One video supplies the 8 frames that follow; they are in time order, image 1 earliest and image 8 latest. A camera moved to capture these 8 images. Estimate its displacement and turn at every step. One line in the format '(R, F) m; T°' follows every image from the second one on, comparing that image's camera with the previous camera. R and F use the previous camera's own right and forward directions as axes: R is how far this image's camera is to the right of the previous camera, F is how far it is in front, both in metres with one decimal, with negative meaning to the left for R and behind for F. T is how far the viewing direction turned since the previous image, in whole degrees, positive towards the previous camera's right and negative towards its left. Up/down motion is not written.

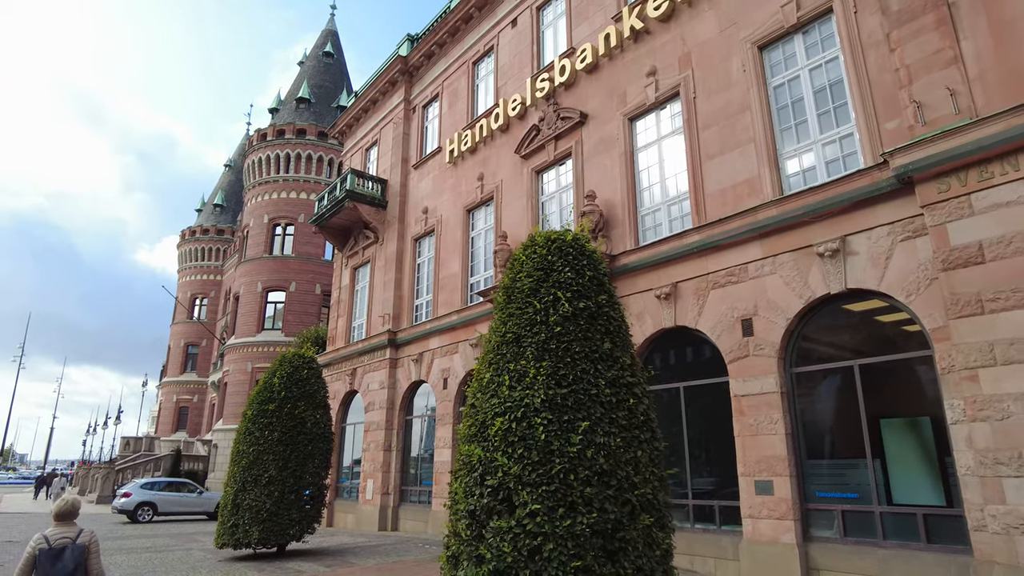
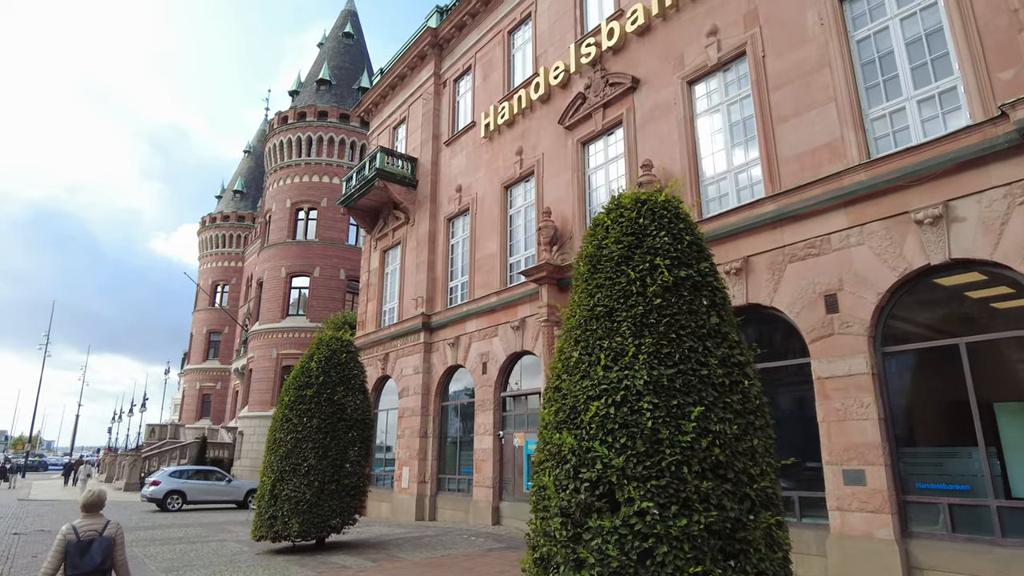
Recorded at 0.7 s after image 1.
(-0.6, +0.8) m; -1°
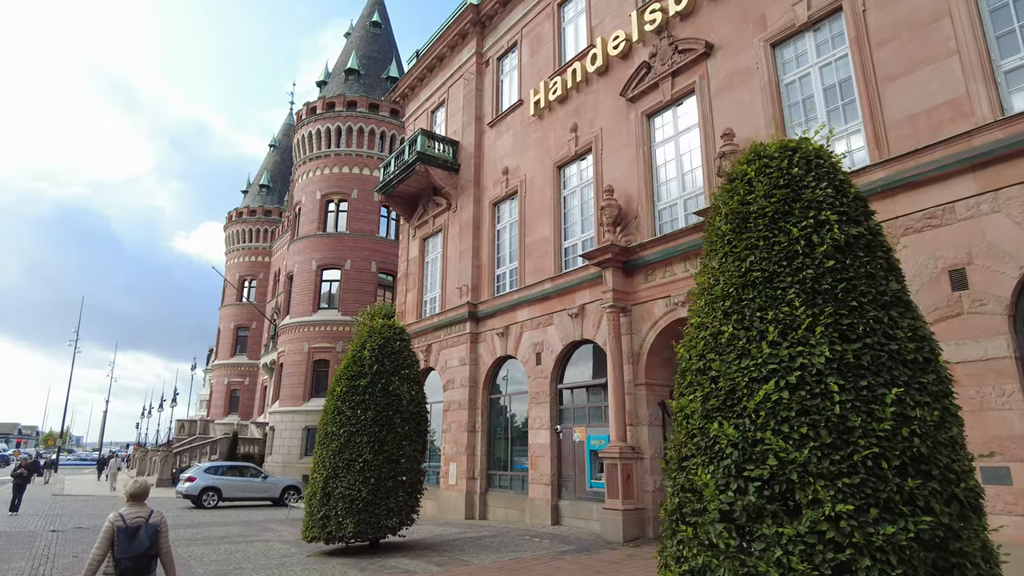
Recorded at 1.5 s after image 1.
(-0.8, +0.9) m; -2°
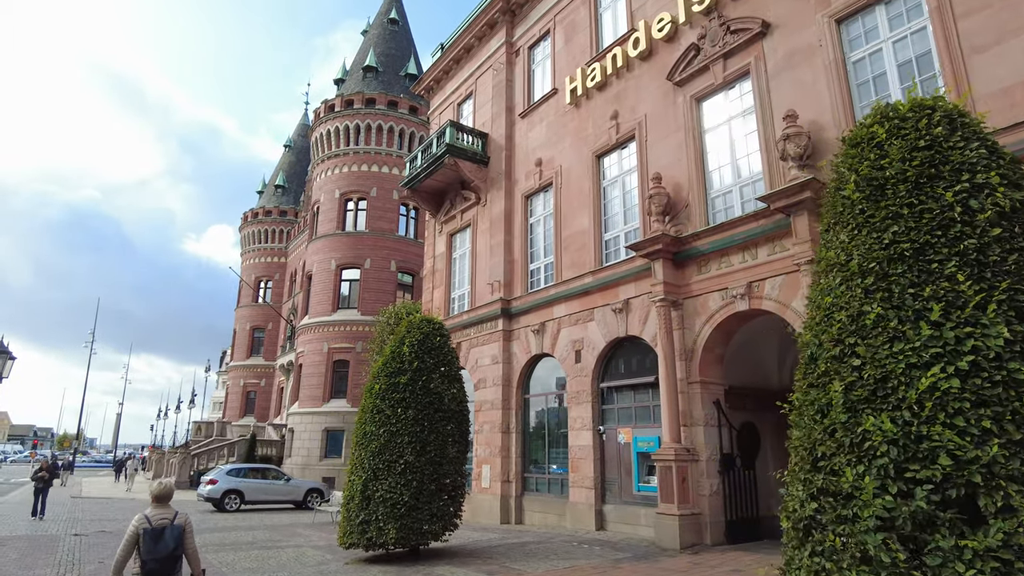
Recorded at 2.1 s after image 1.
(-0.6, +0.6) m; -1°
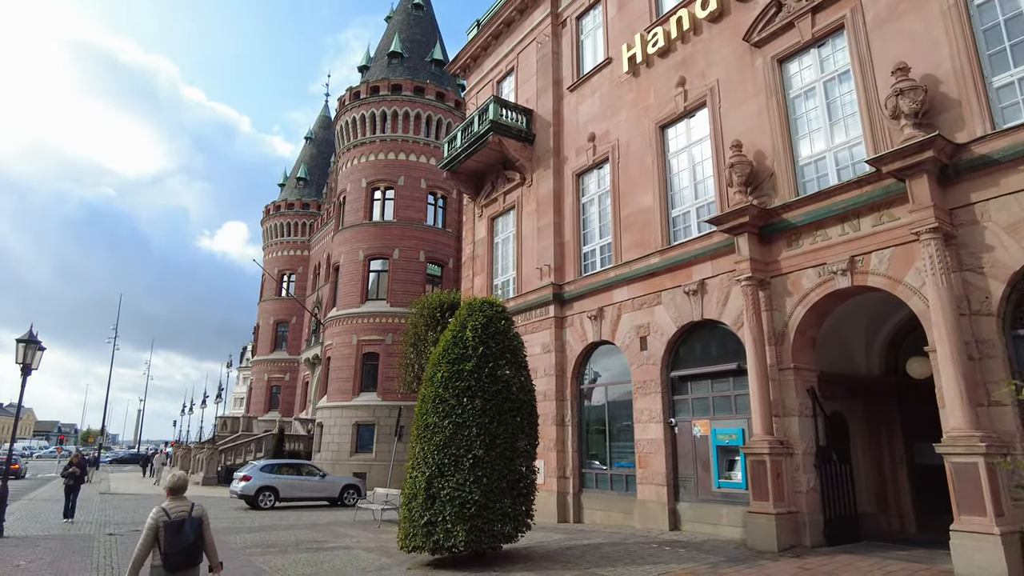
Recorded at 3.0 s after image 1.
(-0.9, +1.0) m; -1°
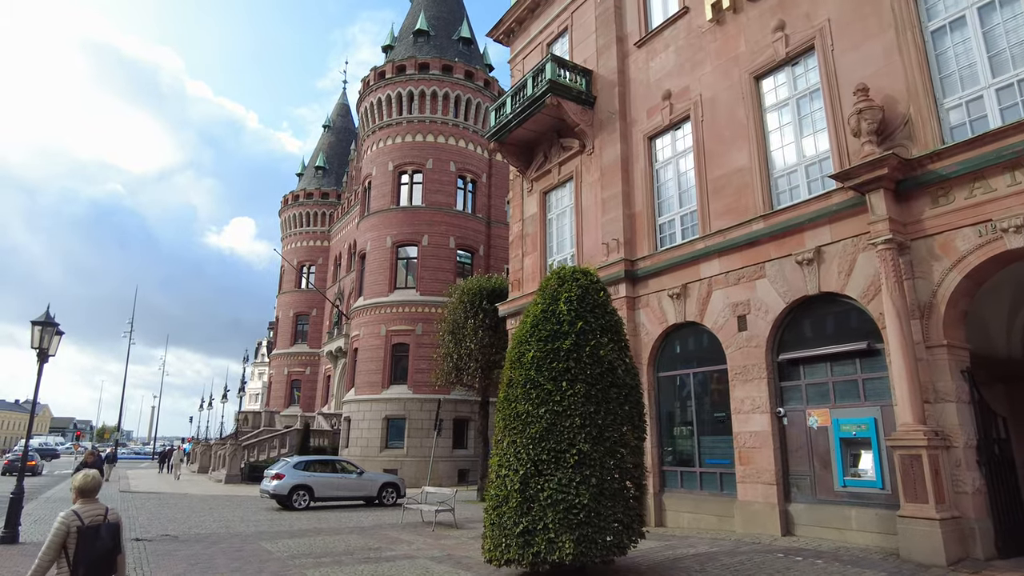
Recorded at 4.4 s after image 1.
(-1.2, +1.6) m; -1°
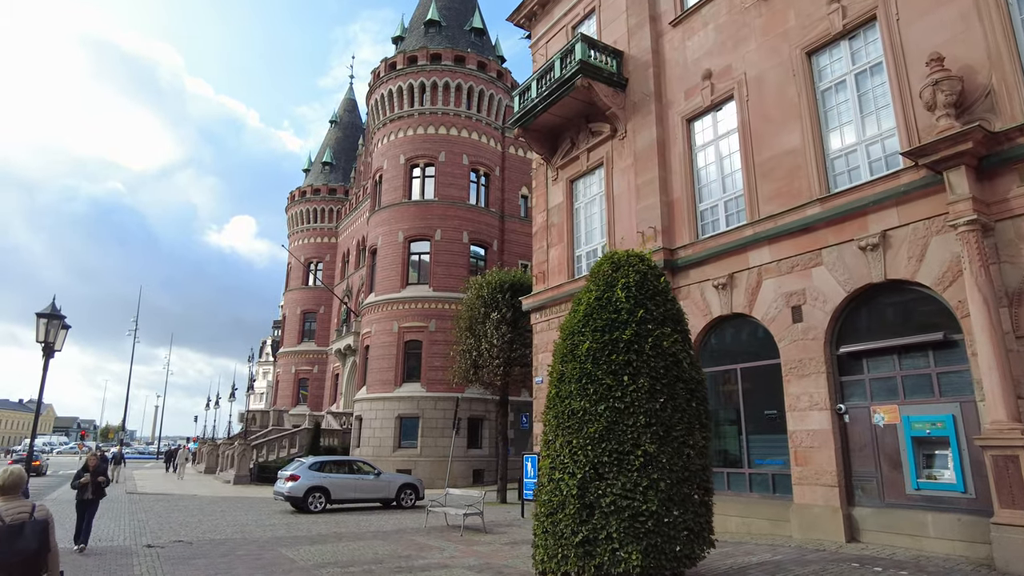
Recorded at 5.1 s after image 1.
(-0.6, +0.8) m; 0°
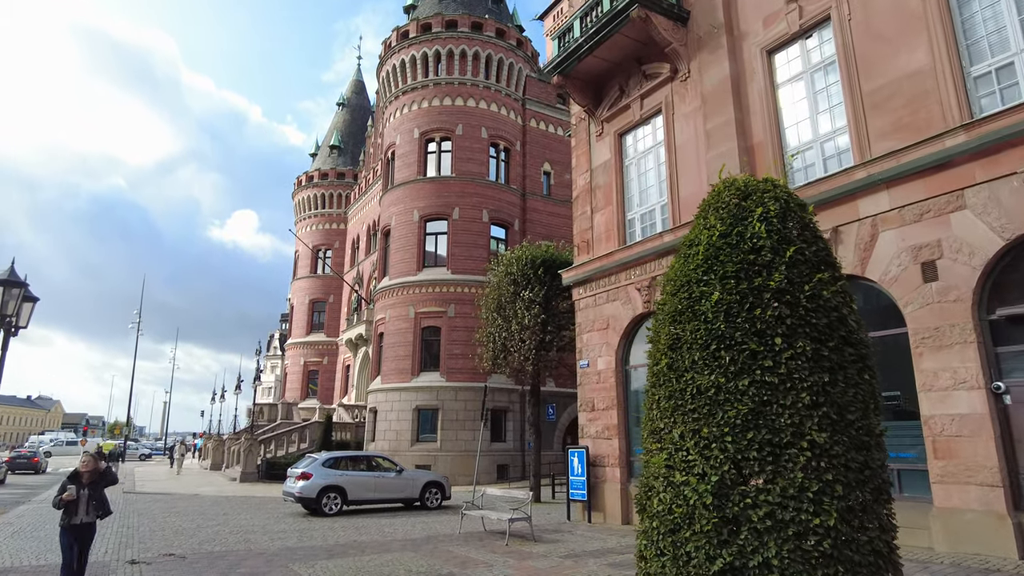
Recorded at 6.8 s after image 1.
(-0.8, +2.1) m; -1°
